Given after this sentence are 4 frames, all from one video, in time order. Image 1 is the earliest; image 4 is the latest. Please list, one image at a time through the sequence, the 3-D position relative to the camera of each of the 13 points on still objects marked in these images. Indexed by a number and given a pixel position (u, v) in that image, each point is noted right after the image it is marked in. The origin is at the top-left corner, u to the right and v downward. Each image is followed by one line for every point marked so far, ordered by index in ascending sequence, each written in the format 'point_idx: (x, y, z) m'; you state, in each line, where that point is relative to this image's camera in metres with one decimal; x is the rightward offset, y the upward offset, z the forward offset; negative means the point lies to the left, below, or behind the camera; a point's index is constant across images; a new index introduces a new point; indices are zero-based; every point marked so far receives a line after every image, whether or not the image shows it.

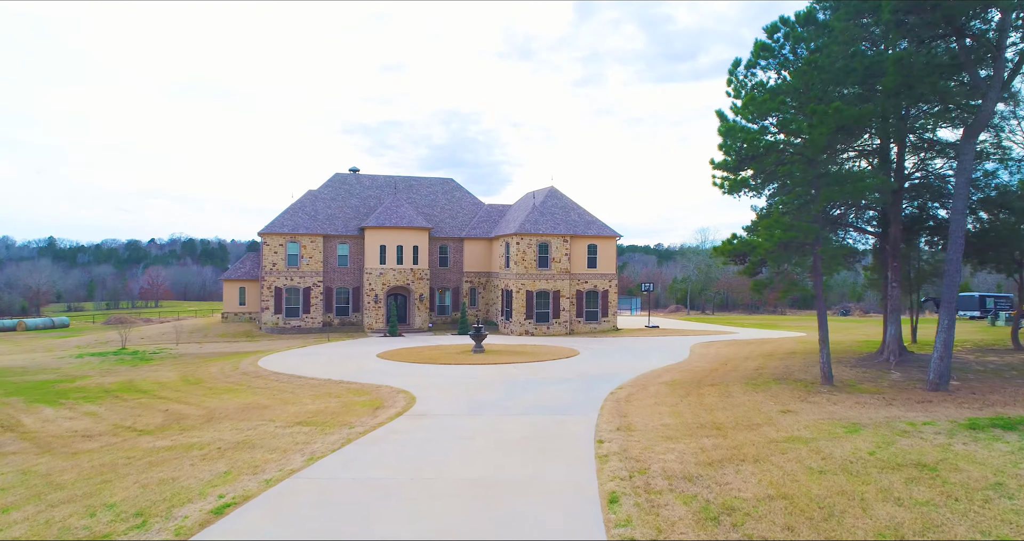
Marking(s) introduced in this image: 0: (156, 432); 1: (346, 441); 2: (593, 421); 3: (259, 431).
0: (-6.9, -3.1, +12.2) m
1: (-2.7, -2.7, +10.1) m
2: (+1.5, -2.8, +11.8) m
3: (-4.5, -2.9, +11.2) m
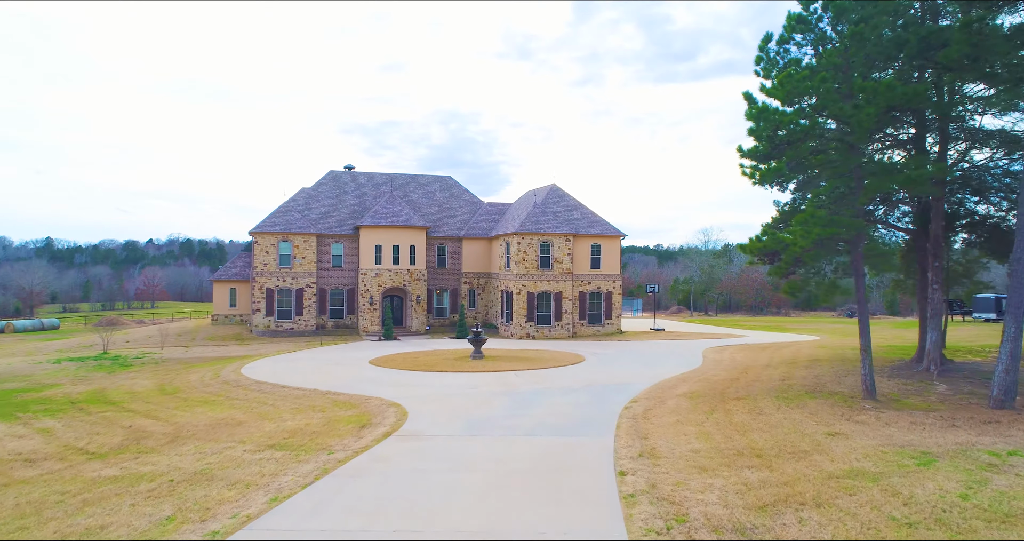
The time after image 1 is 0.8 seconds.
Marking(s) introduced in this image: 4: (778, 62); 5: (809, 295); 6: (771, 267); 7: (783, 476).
0: (-6.8, -3.1, +10.6) m
1: (-2.6, -2.7, +8.6) m
2: (+1.6, -2.8, +10.3) m
3: (-4.4, -2.9, +9.7) m
4: (+5.5, +4.3, +13.0) m
5: (+6.3, -0.5, +13.3) m
6: (+5.6, +0.1, +13.4) m
7: (+3.3, -2.5, +7.7) m
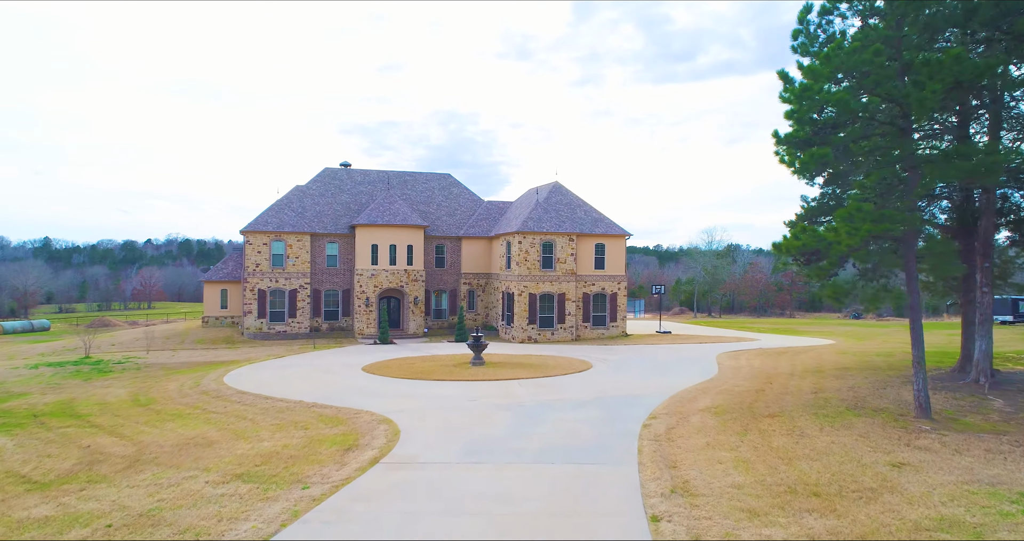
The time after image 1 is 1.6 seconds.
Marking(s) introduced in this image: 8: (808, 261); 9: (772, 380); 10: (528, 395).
0: (-6.7, -3.2, +9.2) m
1: (-2.5, -2.8, +7.1) m
2: (+1.7, -2.8, +8.8) m
3: (-4.3, -2.9, +8.2) m
4: (+5.6, +4.3, +11.6) m
5: (+6.4, -0.5, +11.9) m
6: (+5.7, 0.0, +12.0) m
7: (+3.4, -2.5, +6.2) m
8: (+5.9, +0.2, +12.6) m
9: (+6.9, -2.9, +16.8) m
10: (+0.4, -3.1, +15.7) m
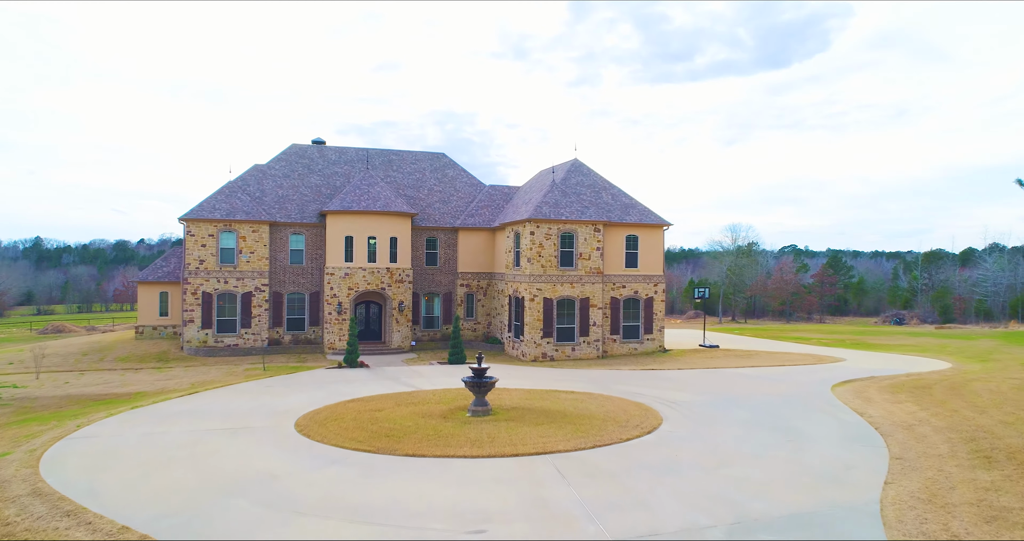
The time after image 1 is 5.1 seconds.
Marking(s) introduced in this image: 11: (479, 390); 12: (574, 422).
0: (-6.2, -3.0, +1.2) m
1: (-1.9, -2.6, -0.9) m
2: (+2.2, -2.7, +0.8) m
3: (-3.8, -2.8, +0.2) m
4: (+6.2, +4.4, +3.6) m
5: (+7.0, -0.4, +3.9) m
6: (+6.2, +0.1, +4.0) m
7: (+4.0, -2.4, -1.8) m
8: (+6.4, +0.3, +4.6) m
9: (+7.4, -2.8, +8.8) m
10: (+0.9, -3.0, +7.7) m
11: (-0.7, -2.6, +14.0) m
12: (+1.3, -3.2, +13.3) m
